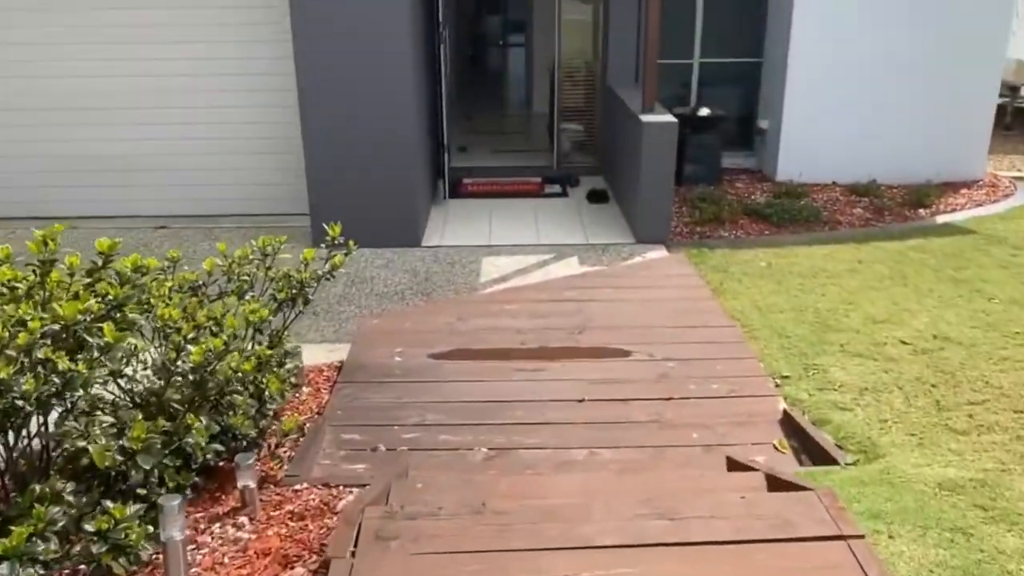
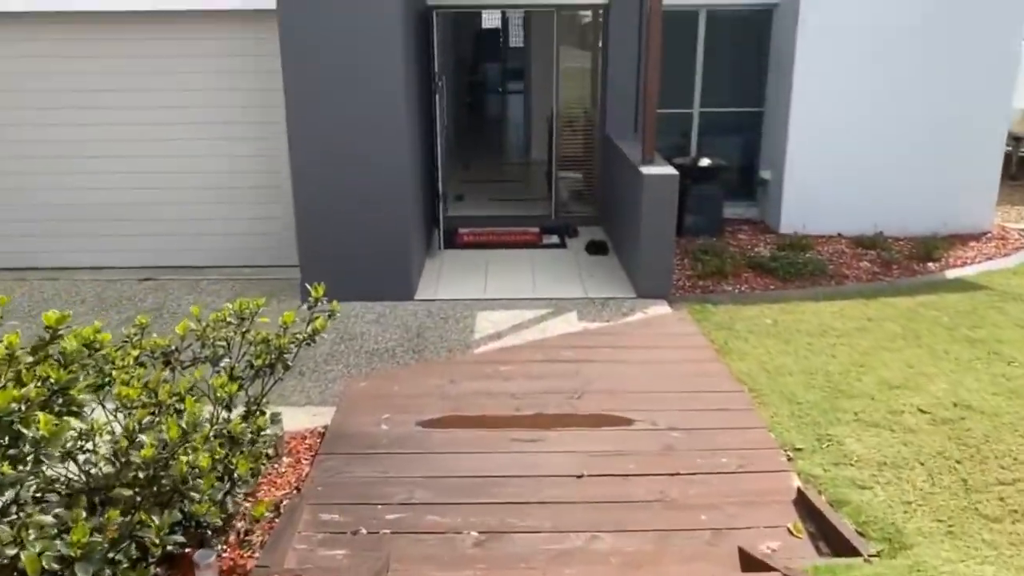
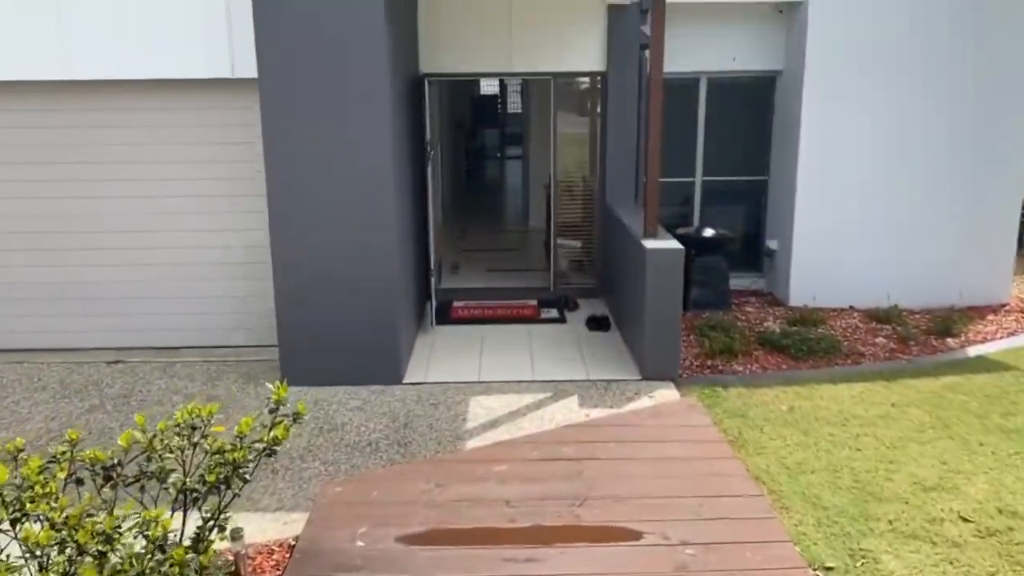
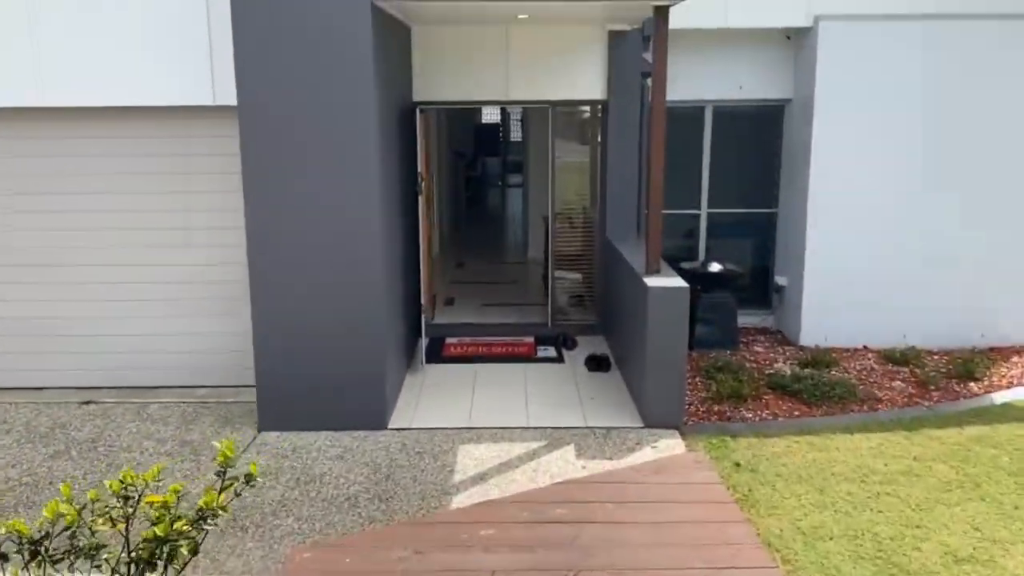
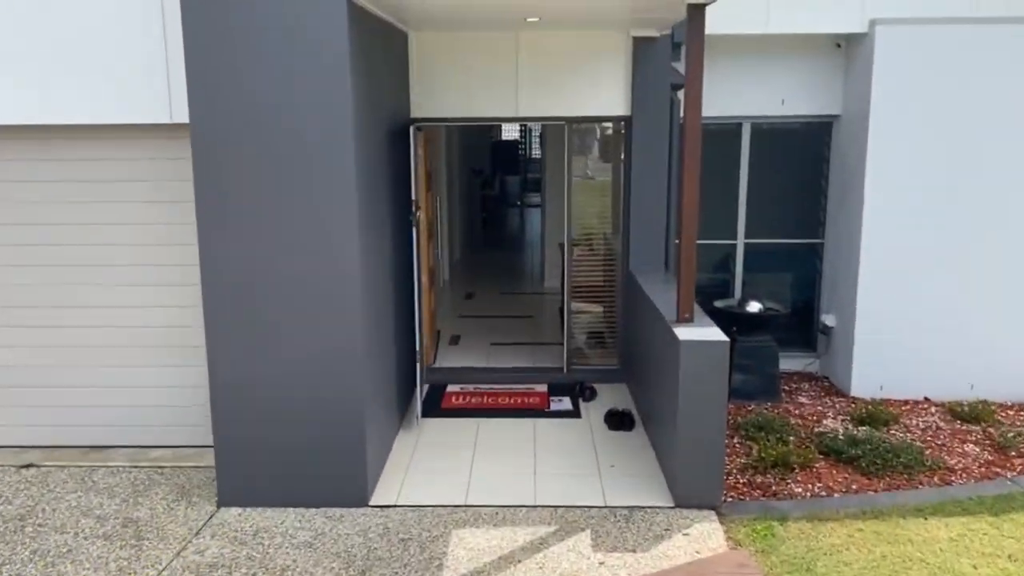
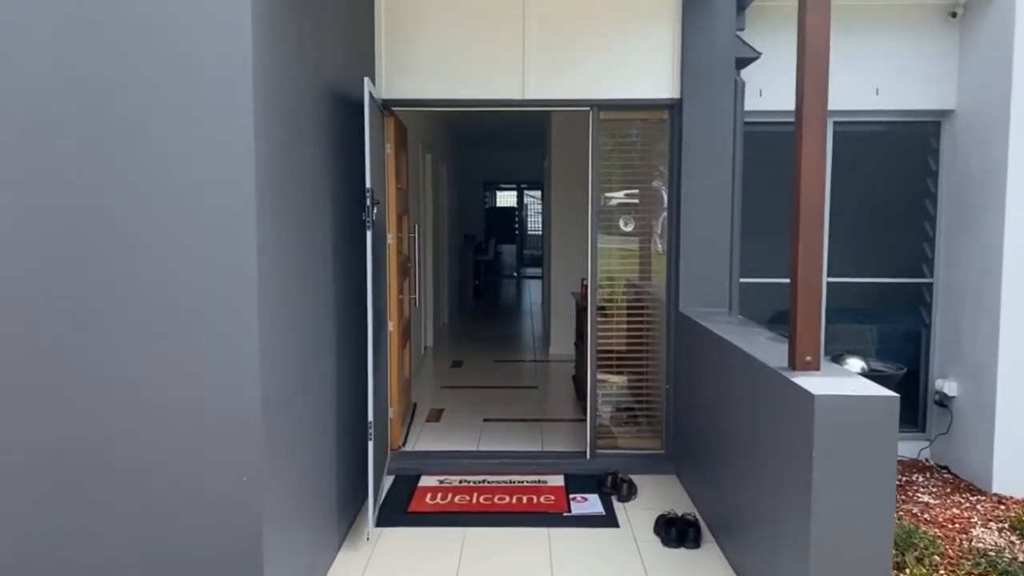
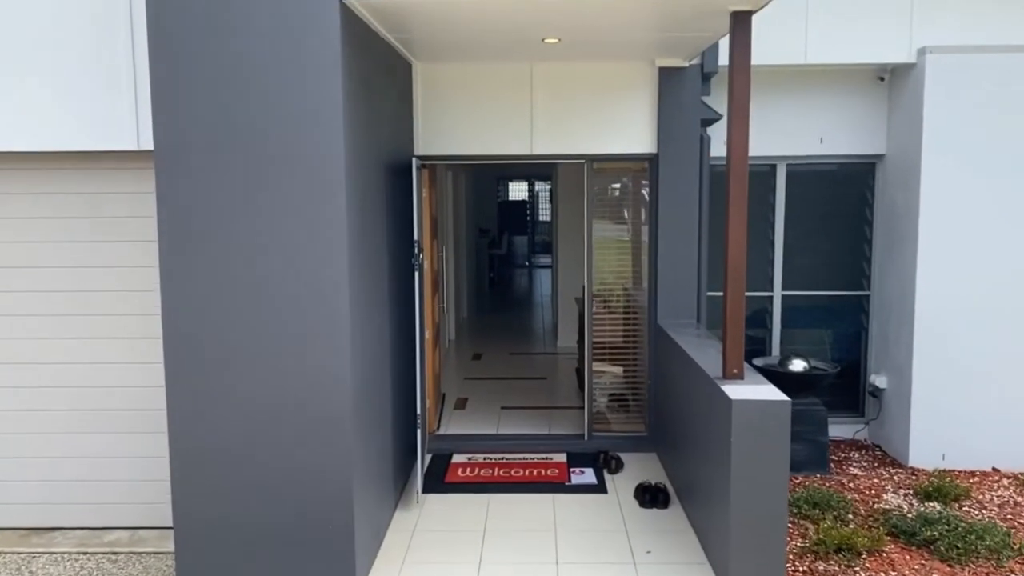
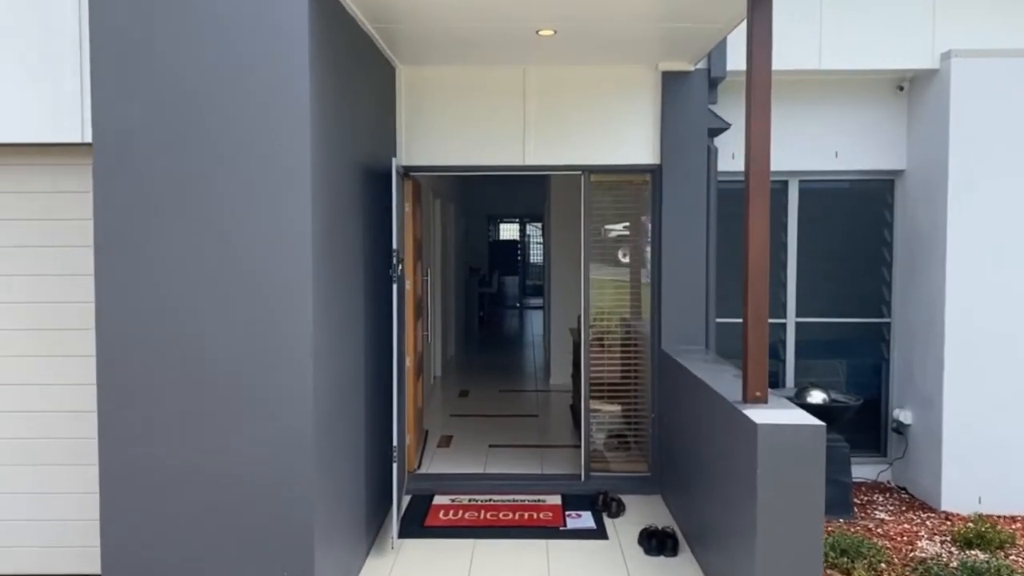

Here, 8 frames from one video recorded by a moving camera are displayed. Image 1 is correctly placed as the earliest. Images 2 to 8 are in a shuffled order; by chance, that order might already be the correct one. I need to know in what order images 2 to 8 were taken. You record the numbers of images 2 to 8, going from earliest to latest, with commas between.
2, 3, 4, 5, 7, 8, 6
